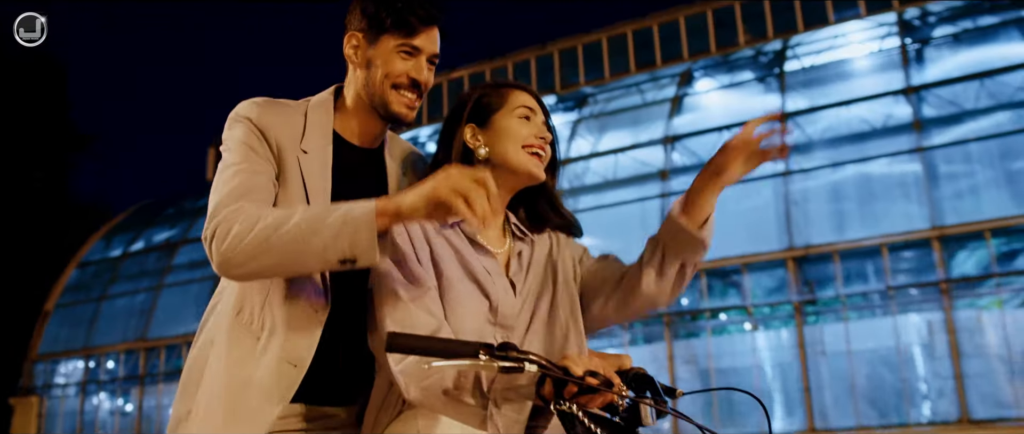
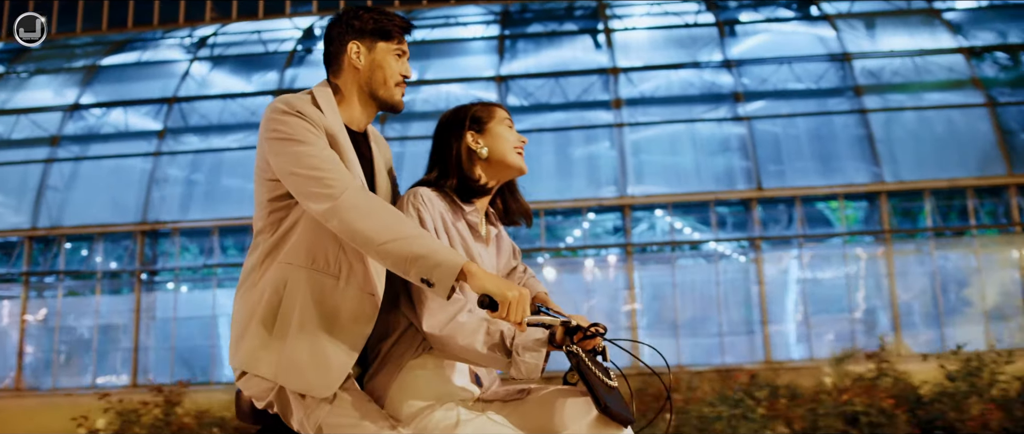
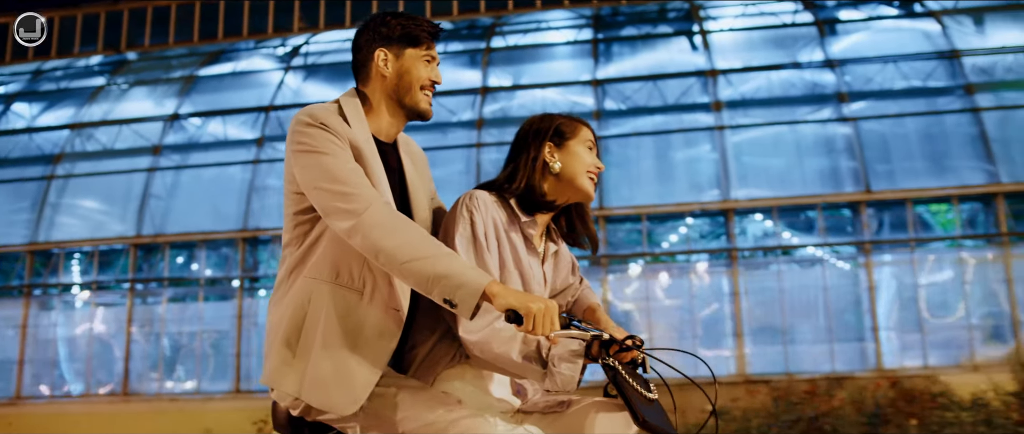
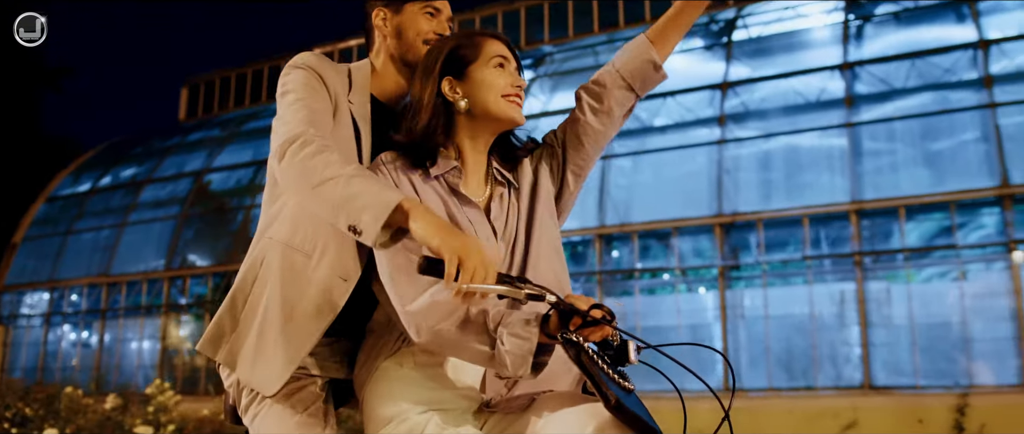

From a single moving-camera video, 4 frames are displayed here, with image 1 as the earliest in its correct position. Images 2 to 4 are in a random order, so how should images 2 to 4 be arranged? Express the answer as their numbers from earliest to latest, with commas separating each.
4, 3, 2
